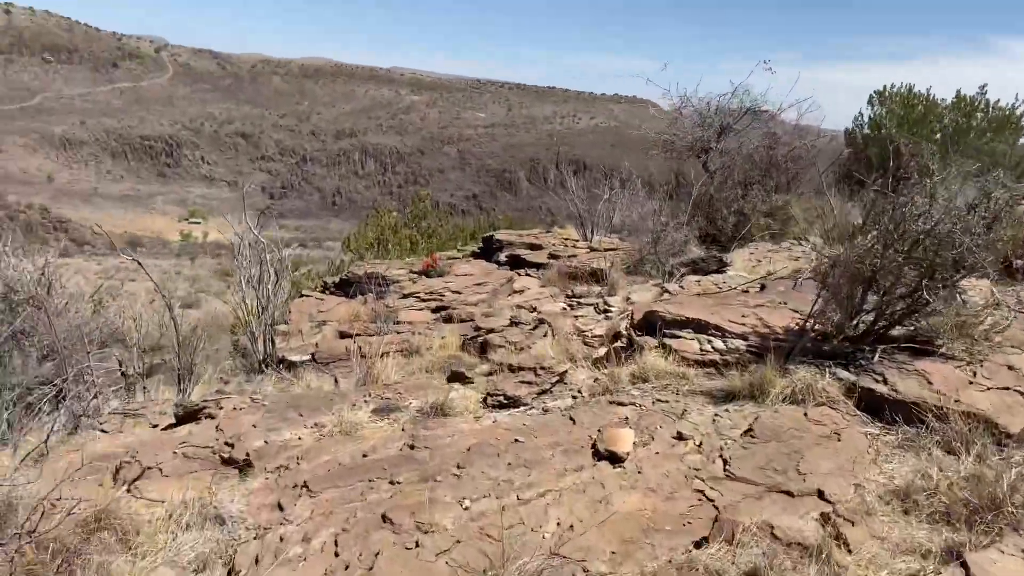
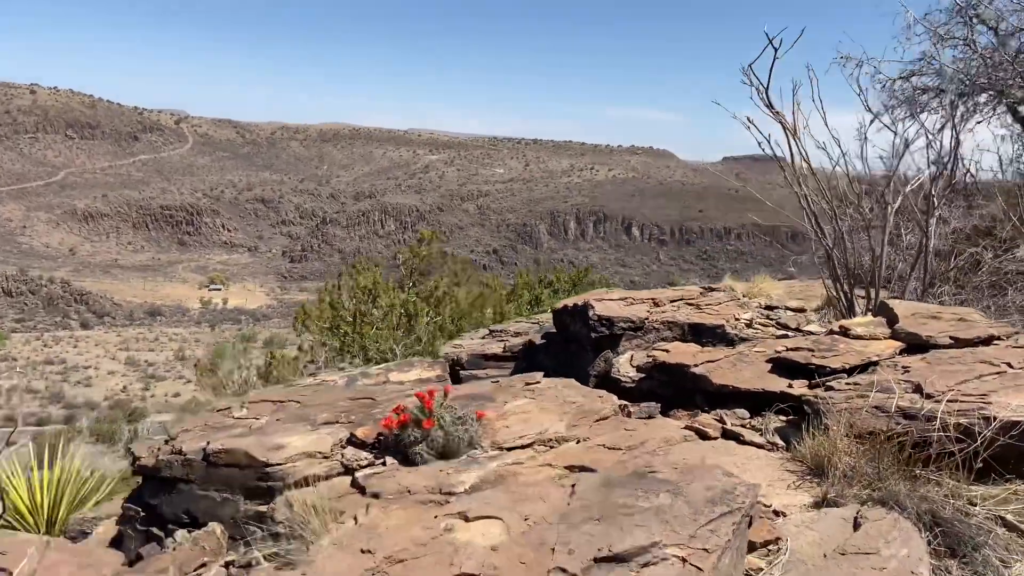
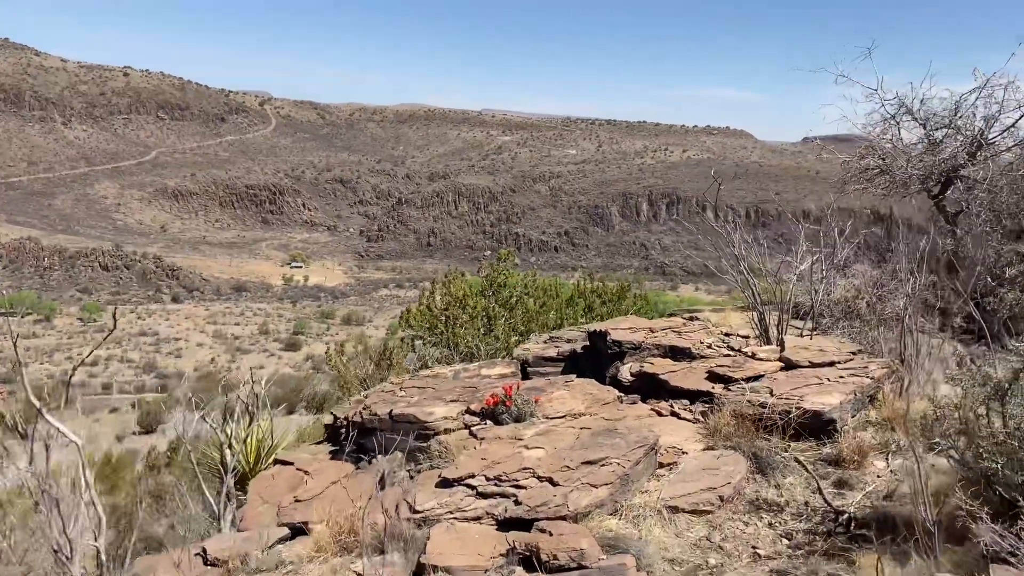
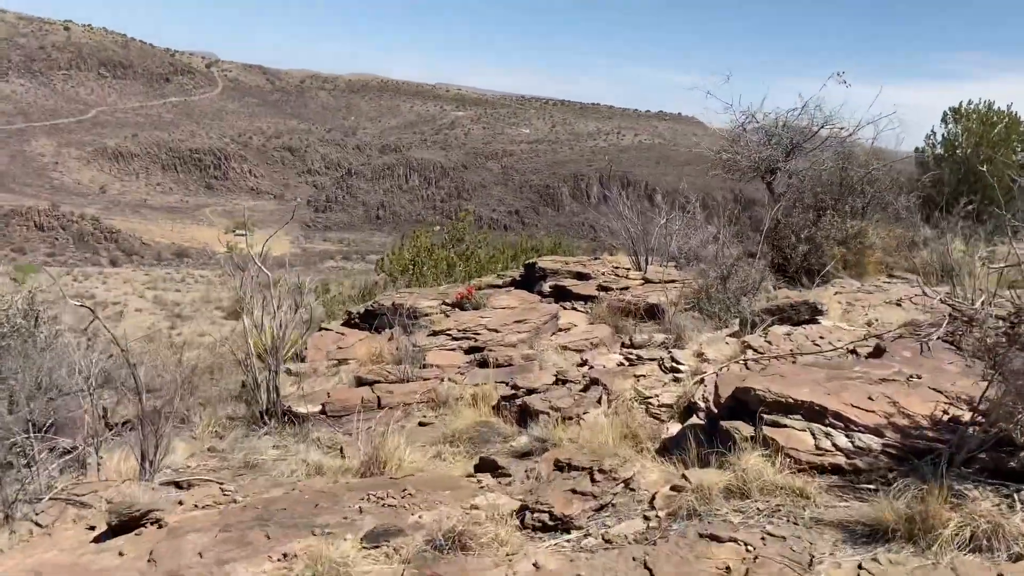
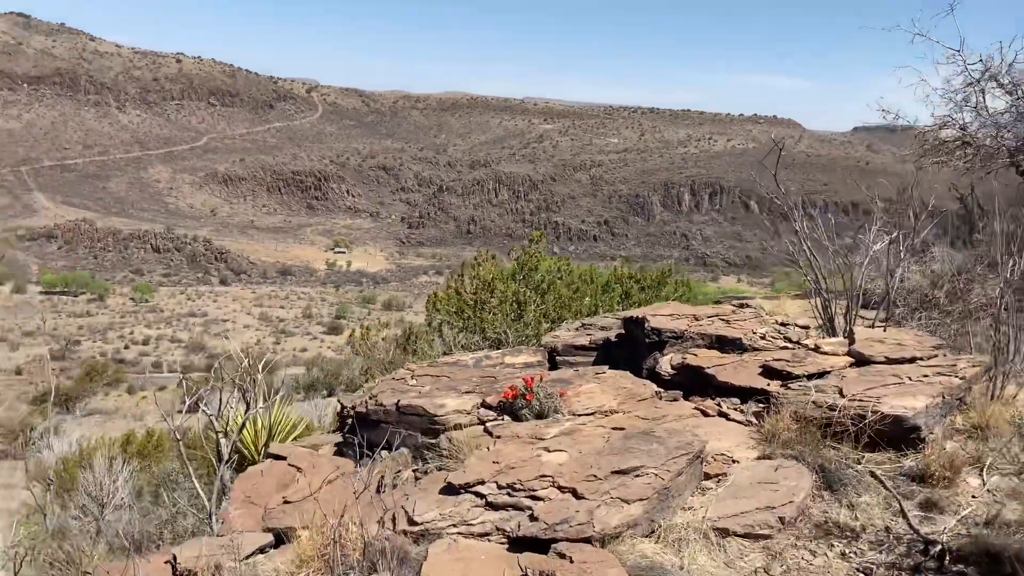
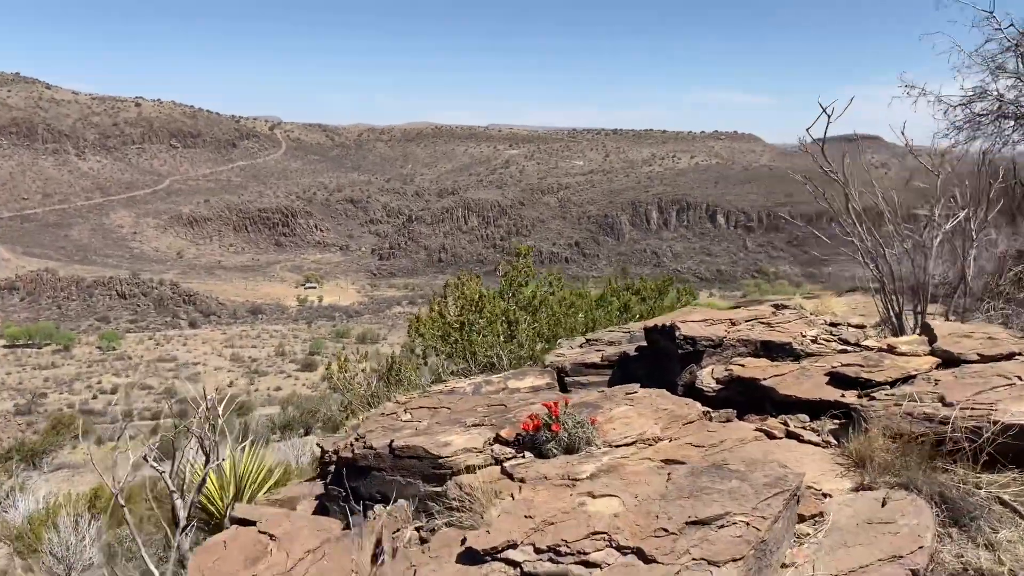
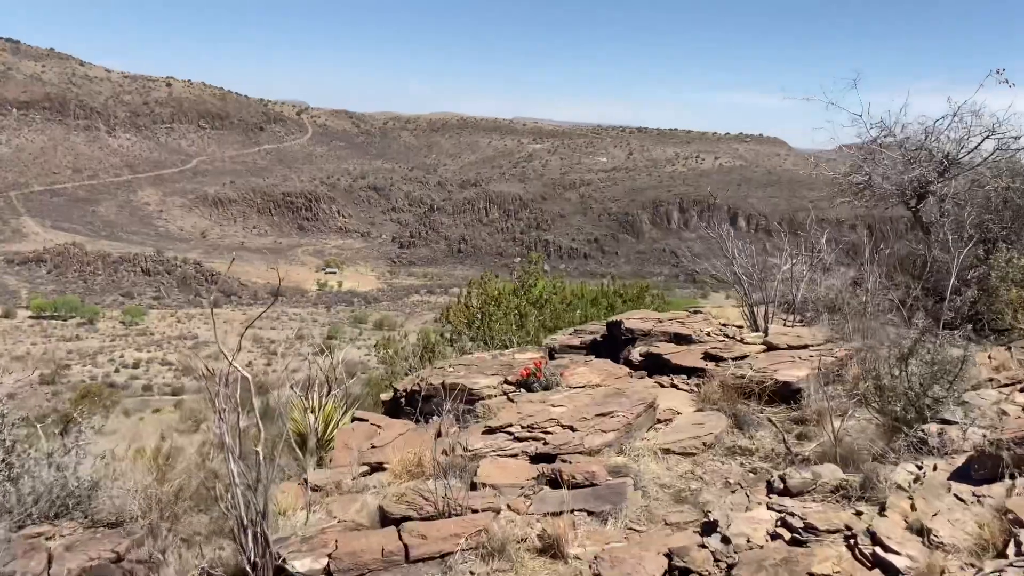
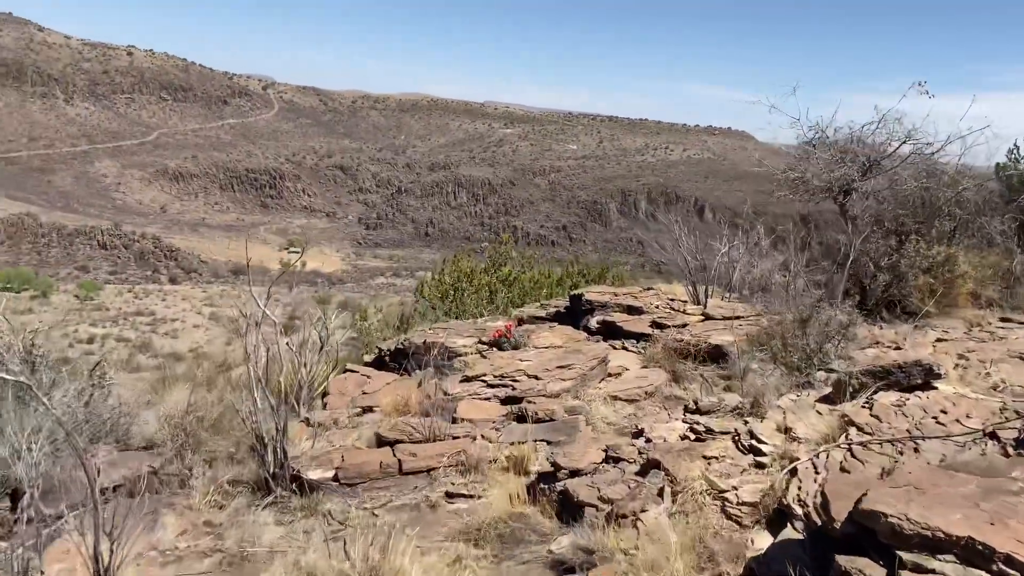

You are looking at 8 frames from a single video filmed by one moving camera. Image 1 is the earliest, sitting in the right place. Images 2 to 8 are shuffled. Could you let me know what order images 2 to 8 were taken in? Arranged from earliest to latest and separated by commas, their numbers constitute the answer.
4, 8, 7, 3, 5, 6, 2
